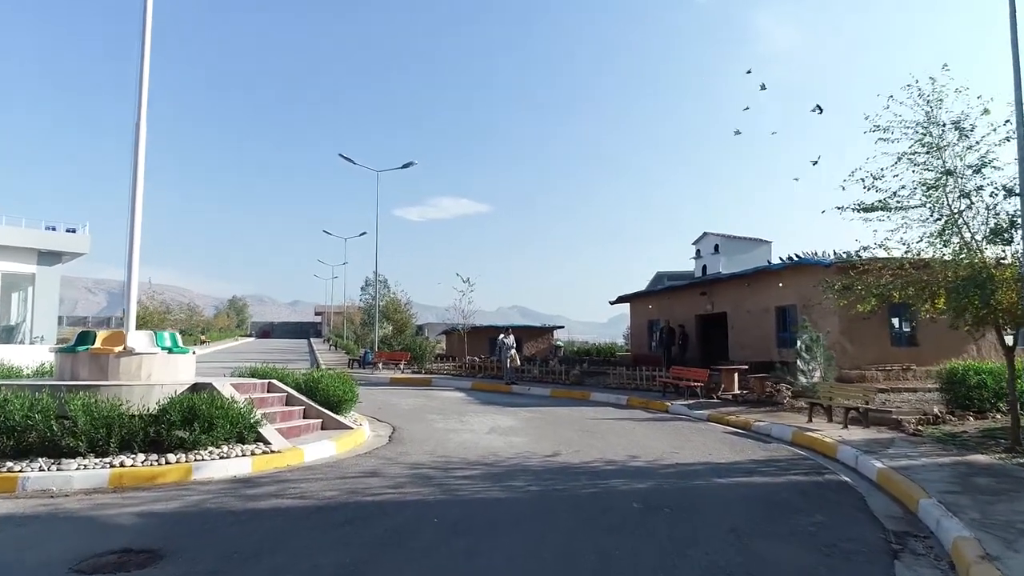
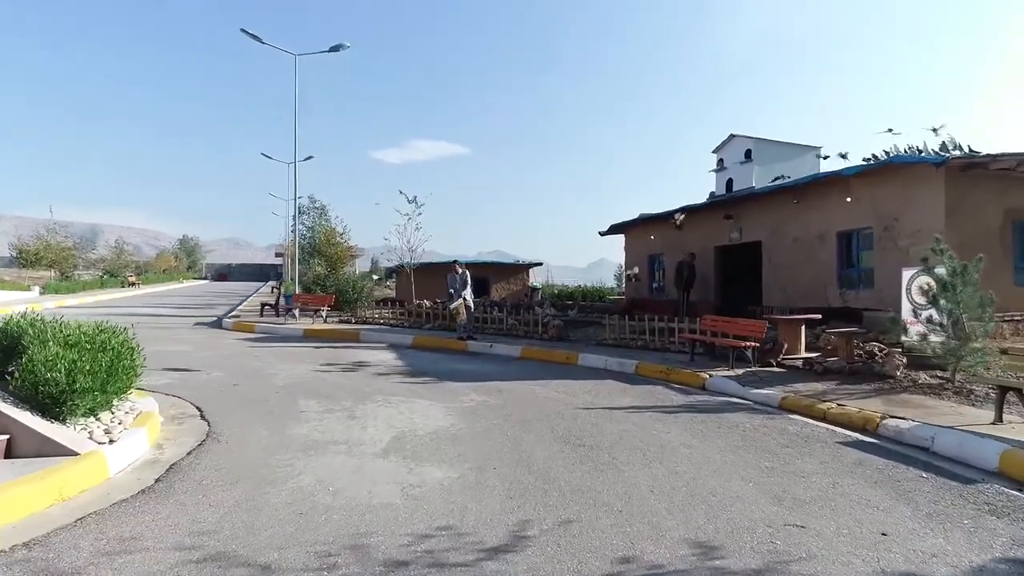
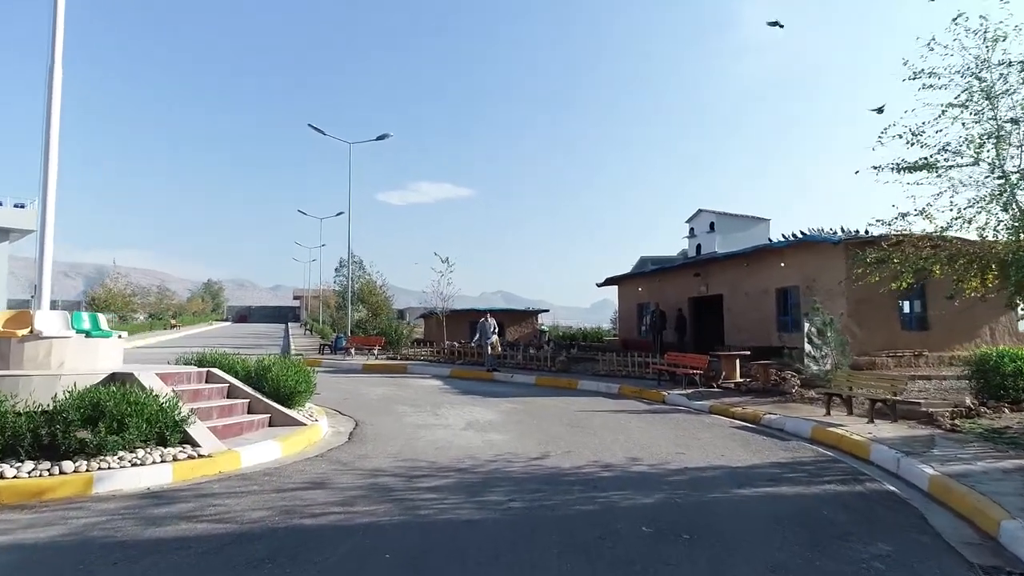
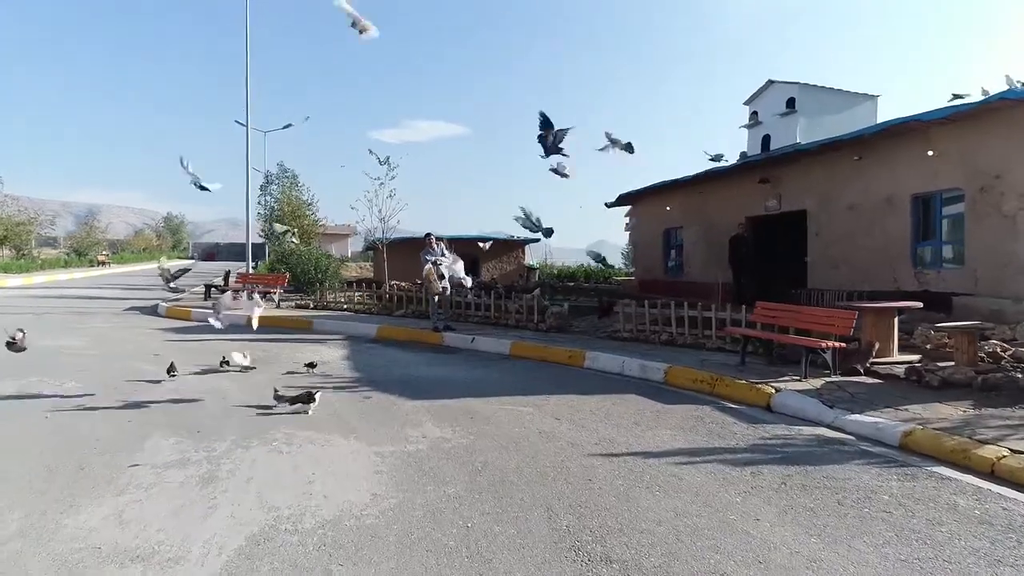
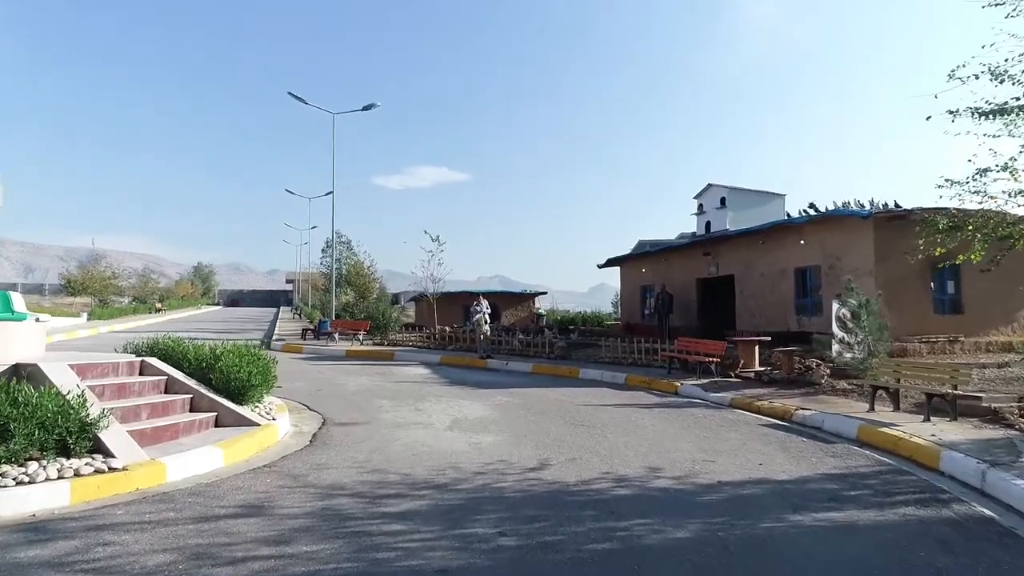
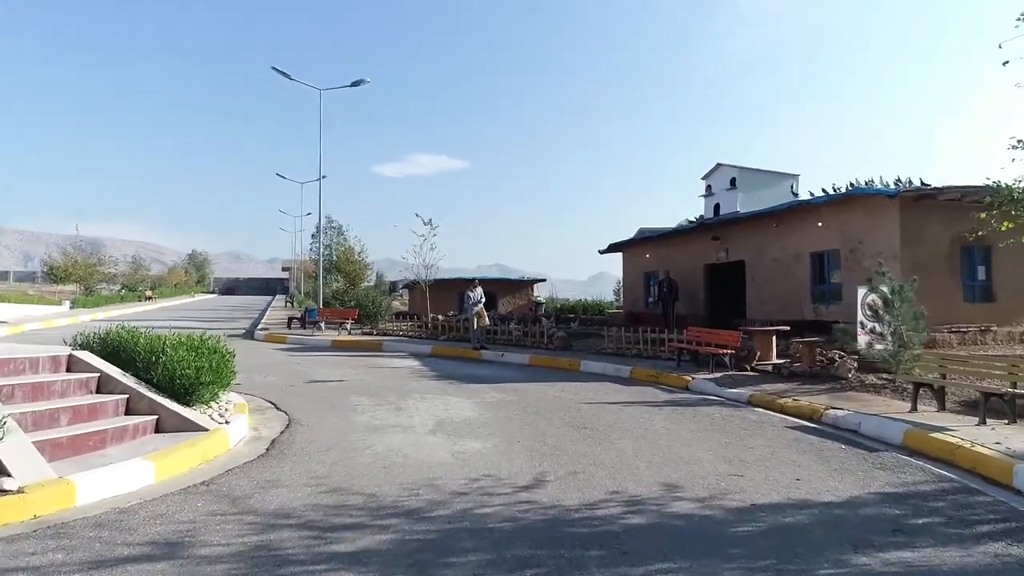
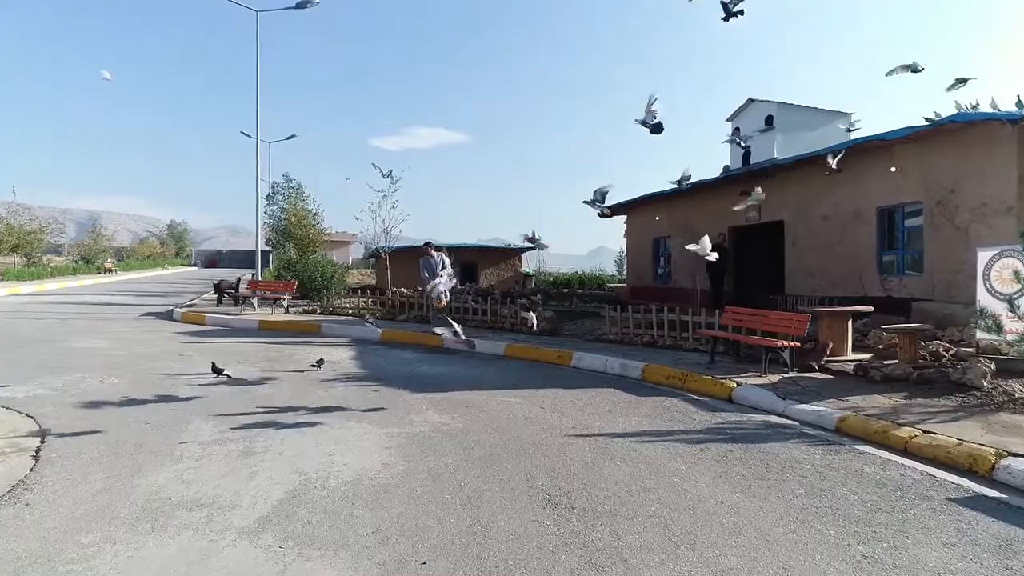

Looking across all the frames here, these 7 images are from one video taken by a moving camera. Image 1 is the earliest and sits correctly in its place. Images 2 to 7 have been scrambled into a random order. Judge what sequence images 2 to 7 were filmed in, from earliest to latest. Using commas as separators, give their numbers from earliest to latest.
3, 5, 6, 2, 7, 4
